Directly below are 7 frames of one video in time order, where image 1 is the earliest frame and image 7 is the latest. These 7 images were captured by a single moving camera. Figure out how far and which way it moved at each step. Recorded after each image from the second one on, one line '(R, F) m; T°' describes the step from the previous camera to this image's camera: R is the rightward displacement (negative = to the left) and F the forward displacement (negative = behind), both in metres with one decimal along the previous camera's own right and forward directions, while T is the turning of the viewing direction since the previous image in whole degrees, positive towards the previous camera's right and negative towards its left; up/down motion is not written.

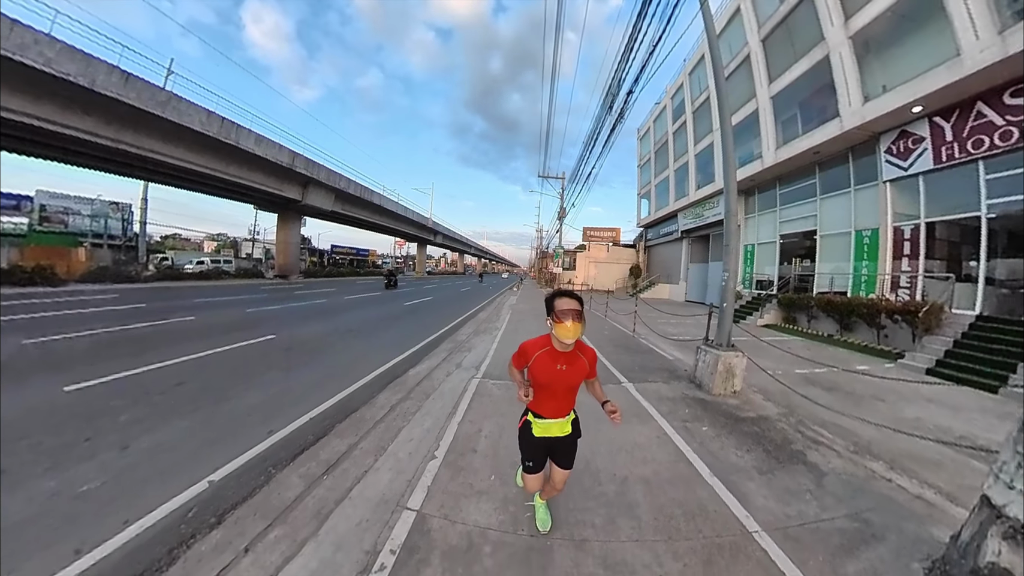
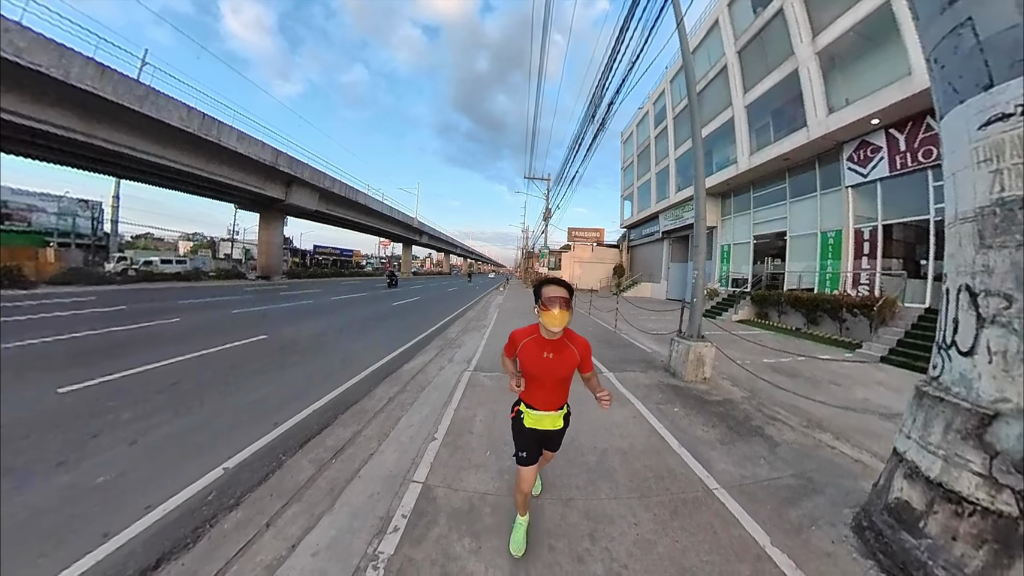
(-0.1, -0.3) m; +2°
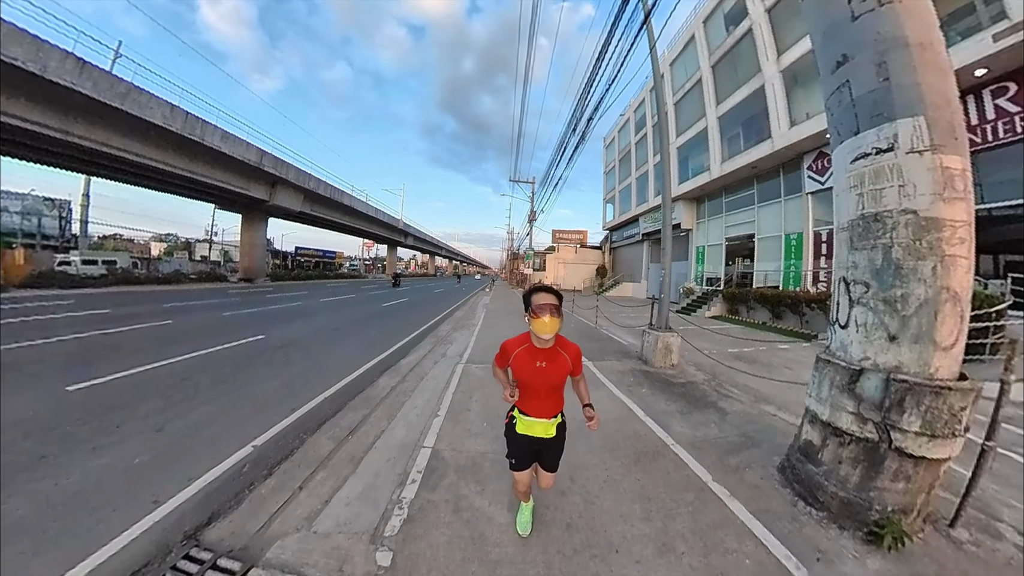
(-0.1, -0.4) m; +3°
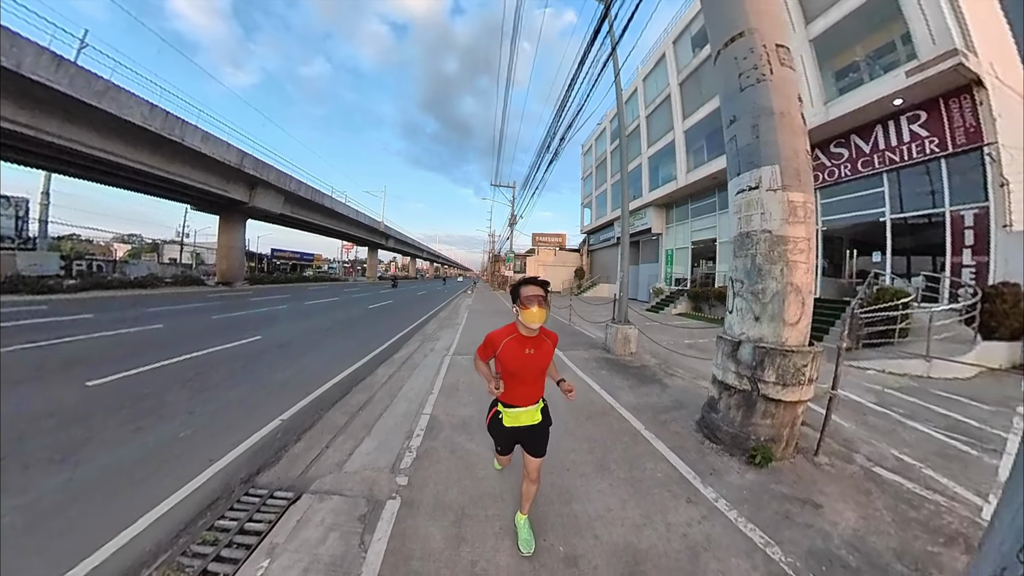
(0.0, -0.7) m; +3°
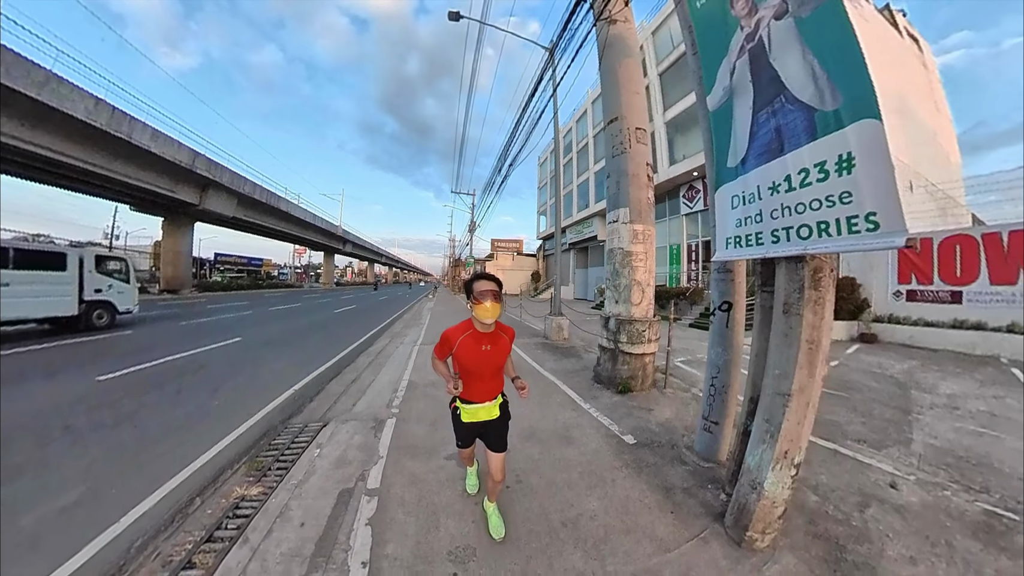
(+0.1, -1.5) m; +6°
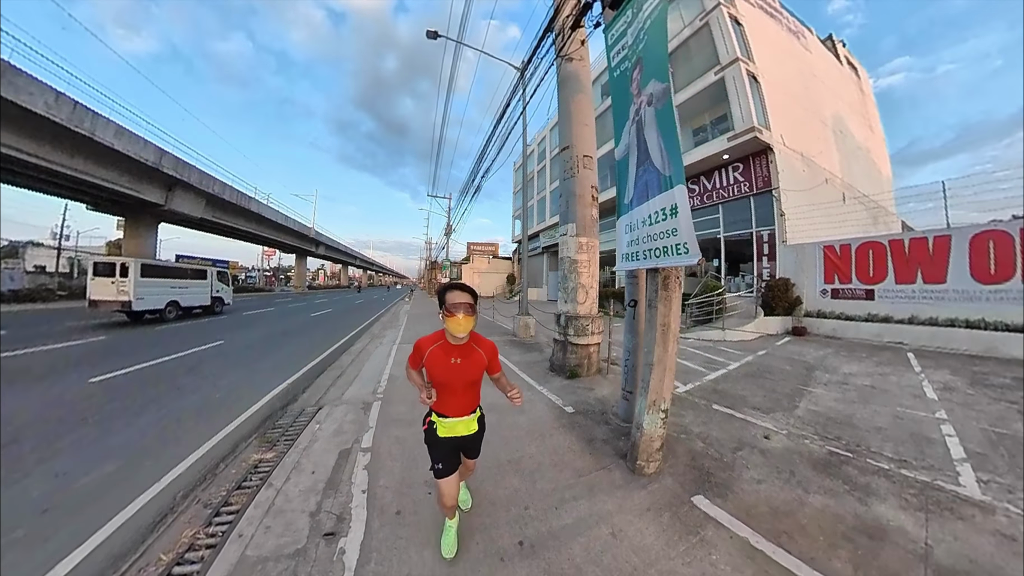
(+0.2, -0.9) m; +4°
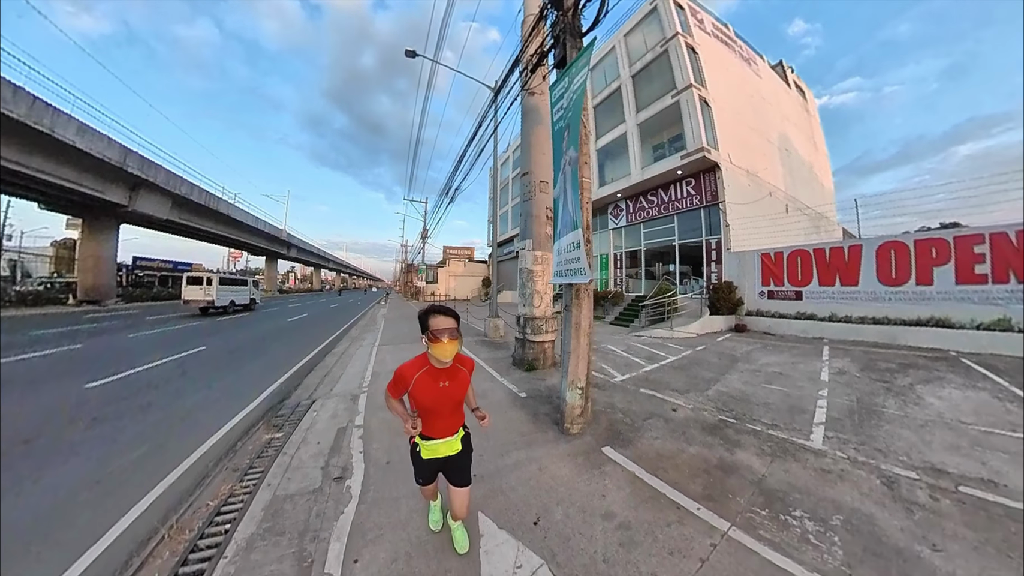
(+0.3, -1.2) m; +4°
